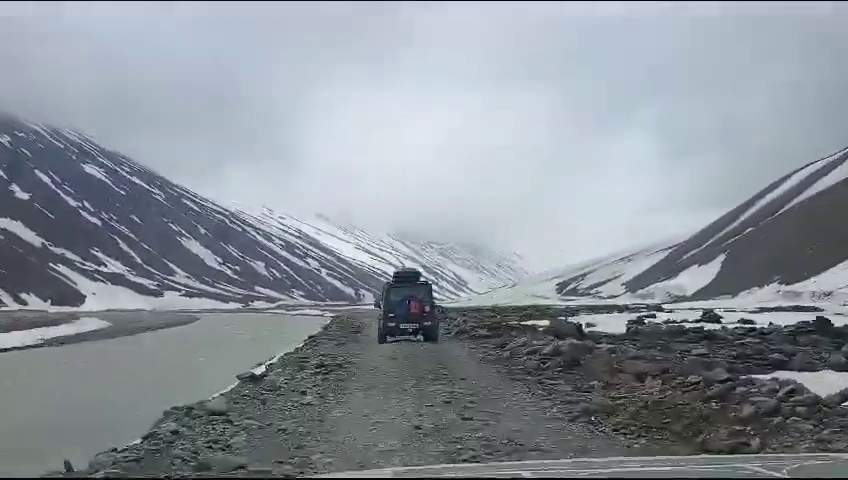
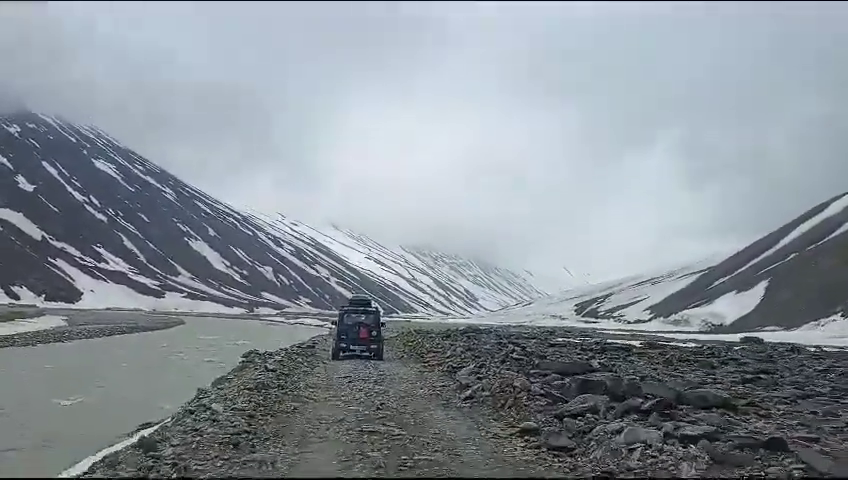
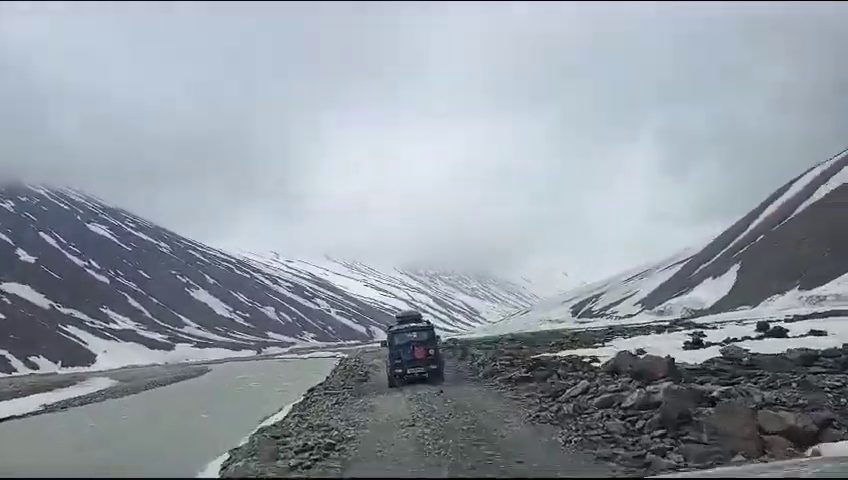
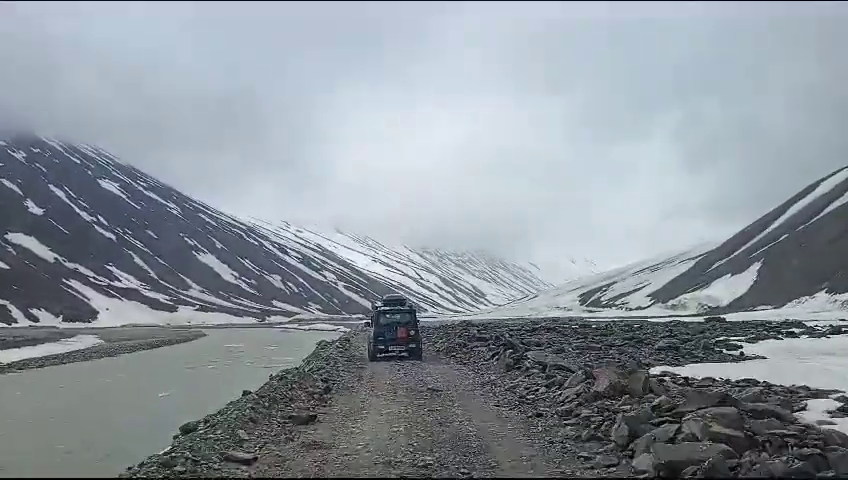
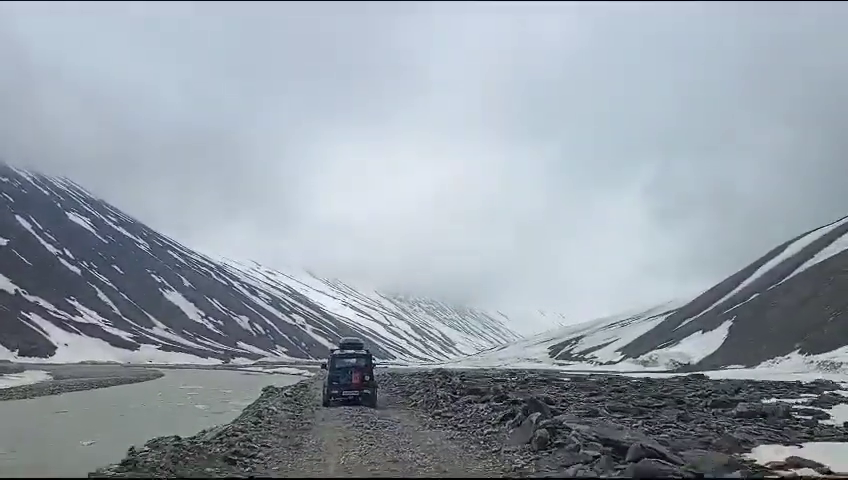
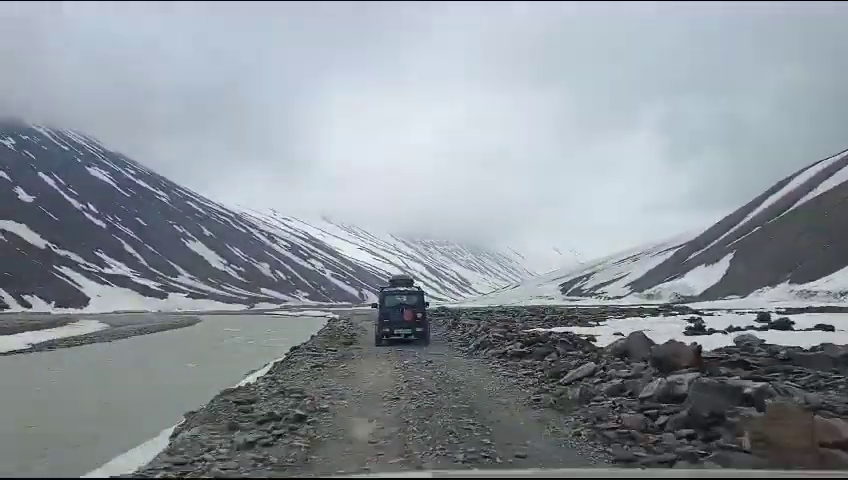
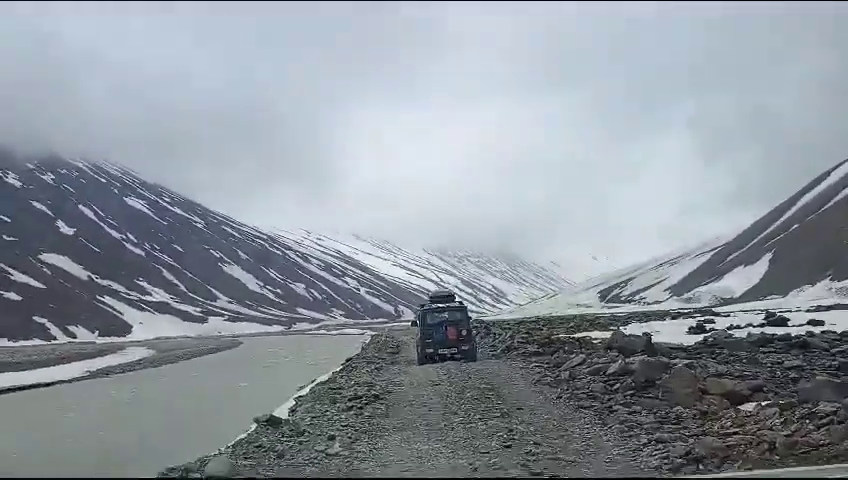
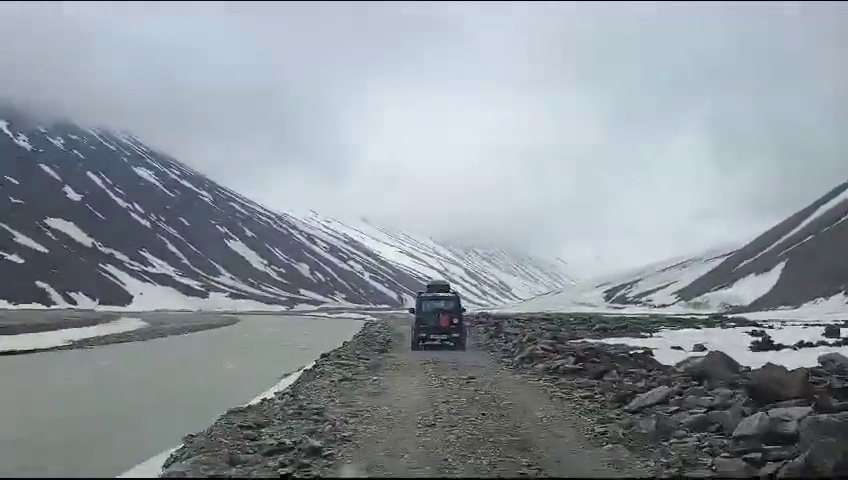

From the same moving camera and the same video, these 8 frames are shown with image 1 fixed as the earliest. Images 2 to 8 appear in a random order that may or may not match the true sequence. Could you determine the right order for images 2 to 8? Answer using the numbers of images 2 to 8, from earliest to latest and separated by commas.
7, 3, 6, 8, 4, 5, 2
